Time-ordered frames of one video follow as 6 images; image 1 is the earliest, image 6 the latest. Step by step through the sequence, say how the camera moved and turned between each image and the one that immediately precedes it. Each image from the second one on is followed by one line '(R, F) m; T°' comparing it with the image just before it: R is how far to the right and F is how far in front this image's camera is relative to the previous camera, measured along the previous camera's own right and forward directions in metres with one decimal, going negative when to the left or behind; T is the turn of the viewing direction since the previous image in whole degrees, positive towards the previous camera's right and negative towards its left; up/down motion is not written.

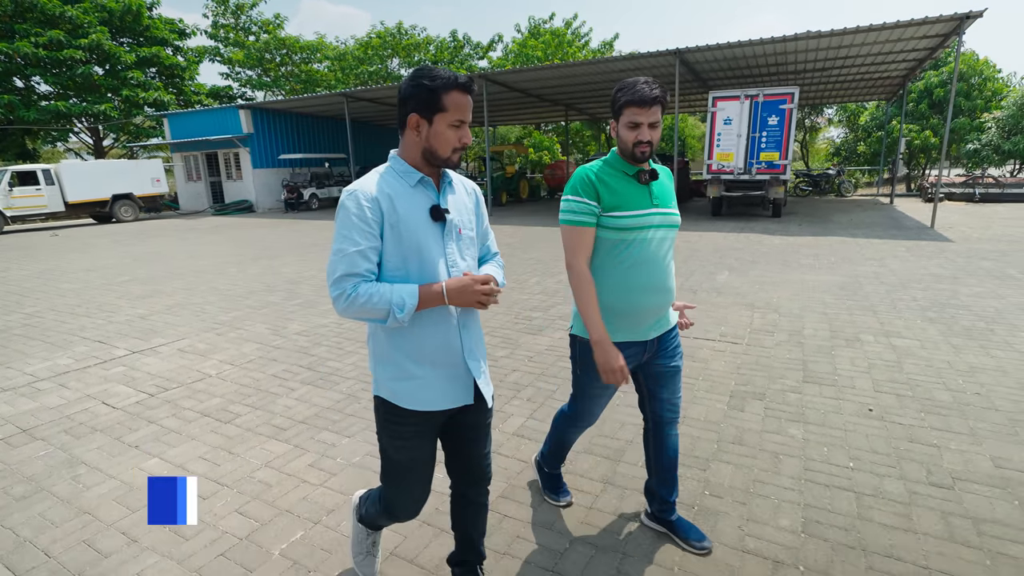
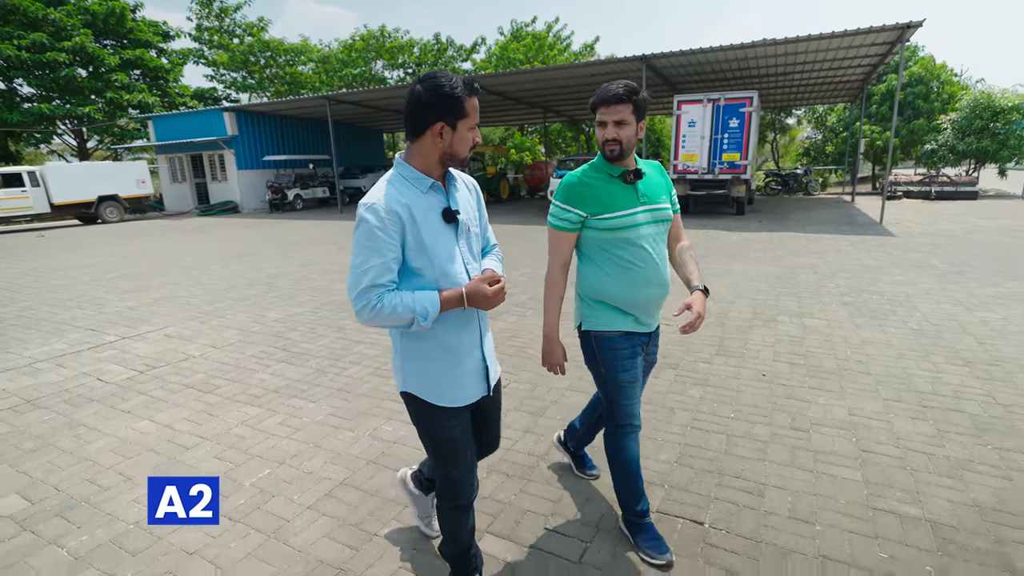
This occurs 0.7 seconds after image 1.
(+0.3, -0.5) m; +1°
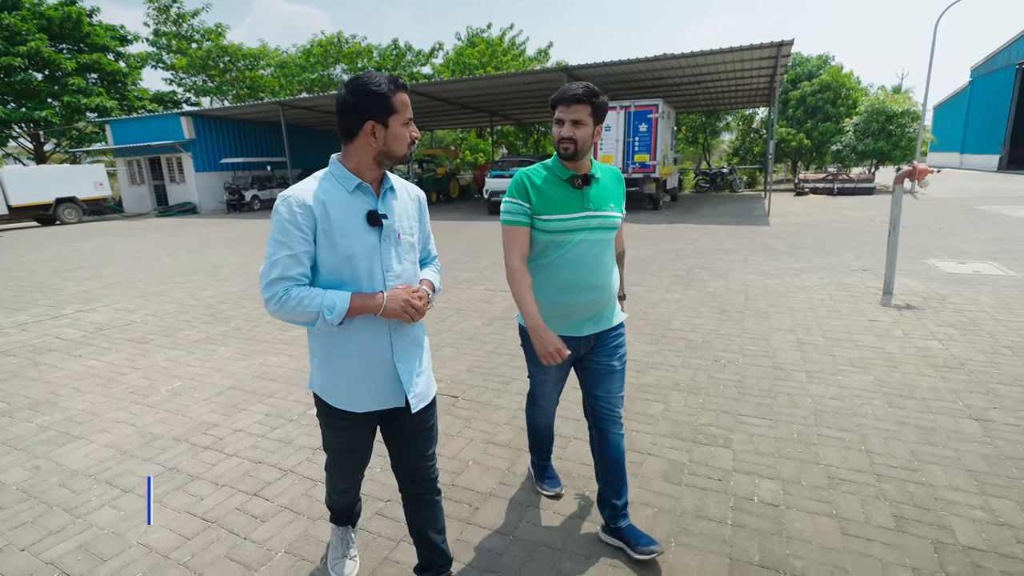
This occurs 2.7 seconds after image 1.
(+1.1, -1.4) m; +3°
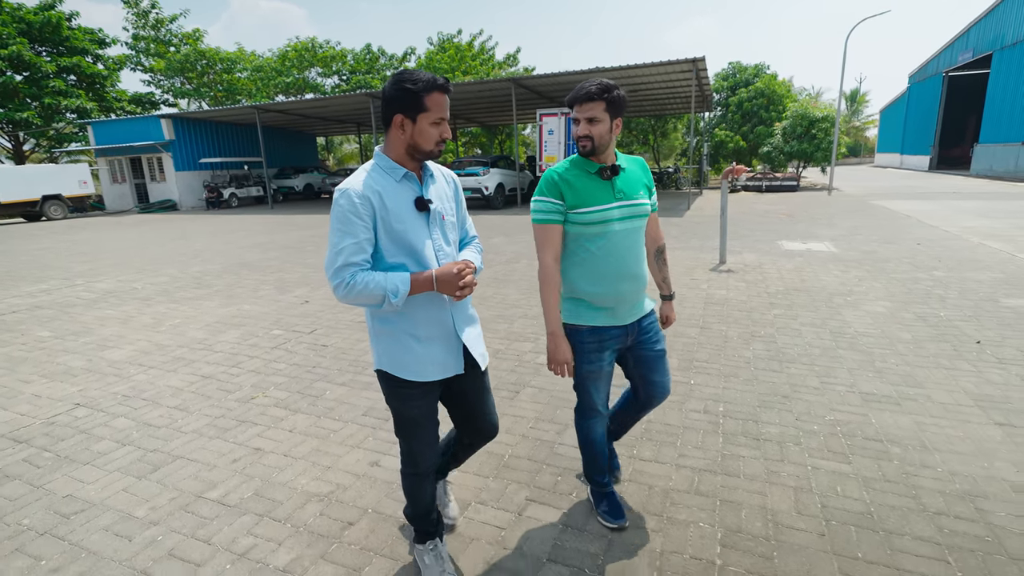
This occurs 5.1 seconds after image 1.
(+0.9, -1.8) m; +2°
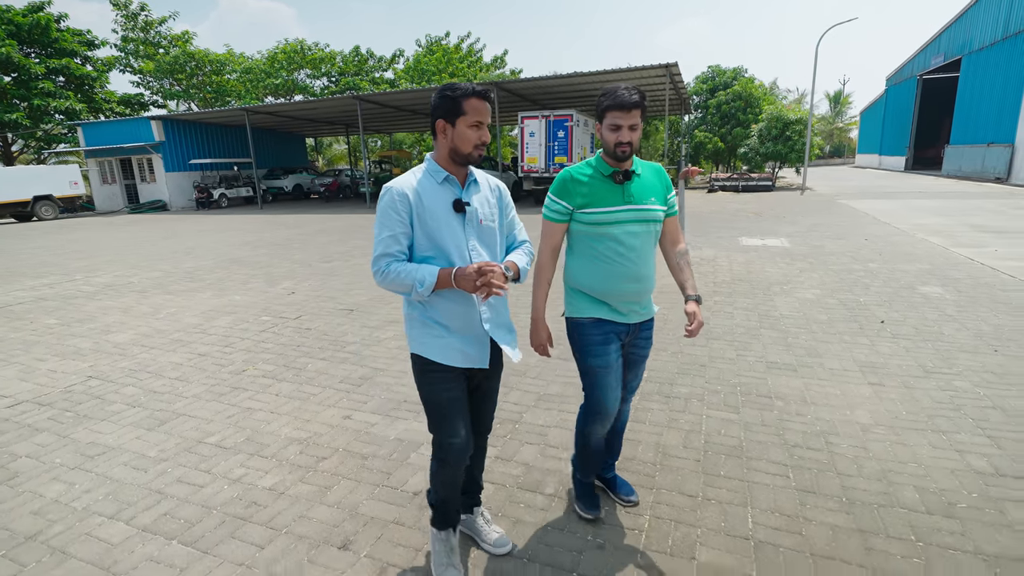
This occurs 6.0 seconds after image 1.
(+0.3, -0.6) m; +1°
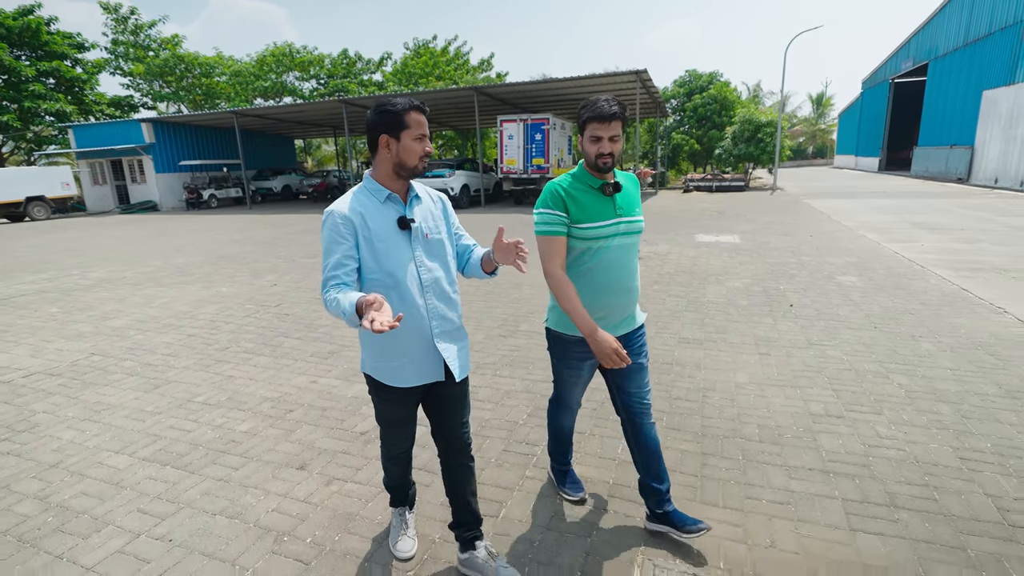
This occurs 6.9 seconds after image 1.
(+0.4, -0.7) m; +1°
